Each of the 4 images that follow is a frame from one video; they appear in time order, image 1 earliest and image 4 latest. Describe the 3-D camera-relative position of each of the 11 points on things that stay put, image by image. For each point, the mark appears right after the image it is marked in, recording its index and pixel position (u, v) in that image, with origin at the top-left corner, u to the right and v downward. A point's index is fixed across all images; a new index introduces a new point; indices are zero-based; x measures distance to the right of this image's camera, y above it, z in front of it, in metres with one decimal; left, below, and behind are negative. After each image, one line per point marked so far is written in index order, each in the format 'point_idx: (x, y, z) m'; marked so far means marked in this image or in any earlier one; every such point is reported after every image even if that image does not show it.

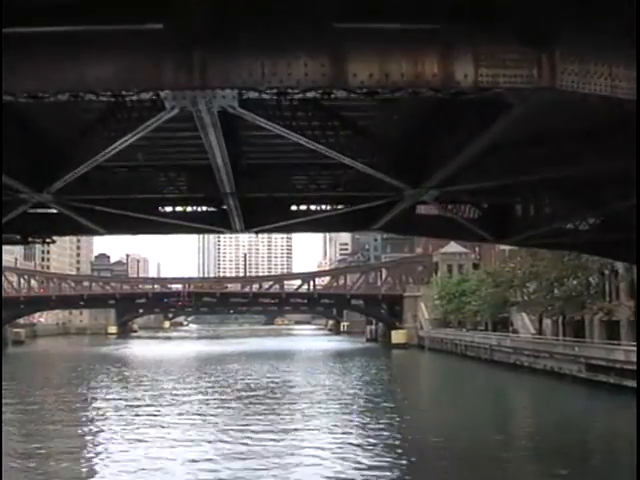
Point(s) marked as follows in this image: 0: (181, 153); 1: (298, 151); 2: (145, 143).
0: (-2.0, +1.3, +14.0) m
1: (-0.3, +1.3, +14.3) m
2: (-2.3, +1.3, +13.6) m
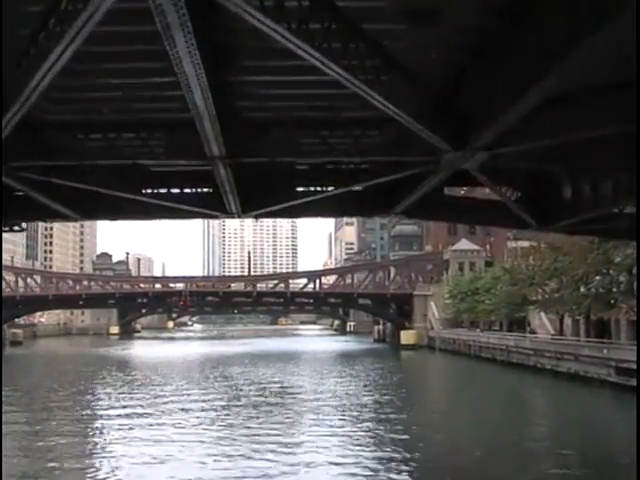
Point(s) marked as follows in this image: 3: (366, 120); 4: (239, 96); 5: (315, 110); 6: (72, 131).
0: (-1.9, +1.5, +11.0) m
1: (-0.1, +1.5, +11.3) m
2: (-2.2, +1.6, +10.6) m
3: (+0.6, +1.4, +11.8) m
4: (-0.9, +1.6, +10.9) m
5: (-0.1, +1.5, +11.4) m
6: (-3.0, +1.3, +12.0) m
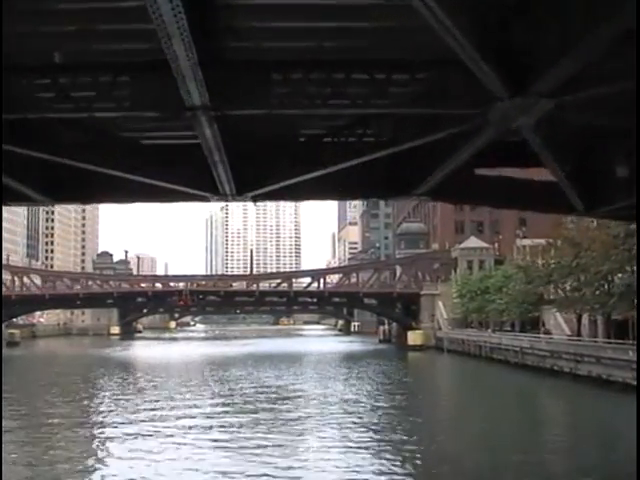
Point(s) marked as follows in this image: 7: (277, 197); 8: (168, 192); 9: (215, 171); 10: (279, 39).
0: (-1.8, +1.7, +8.6) m
1: (0.0, +1.7, +8.8) m
2: (-2.1, +1.8, +8.2) m
3: (+0.7, +1.6, +9.4) m
4: (-0.8, +1.8, +8.4) m
5: (+0.1, +1.7, +8.9) m
6: (-2.9, +1.5, +9.6) m
7: (-0.6, +0.7, +15.5) m
8: (-2.5, +0.8, +15.8) m
9: (-1.4, +0.9, +13.5) m
10: (-0.4, +1.8, +8.6) m
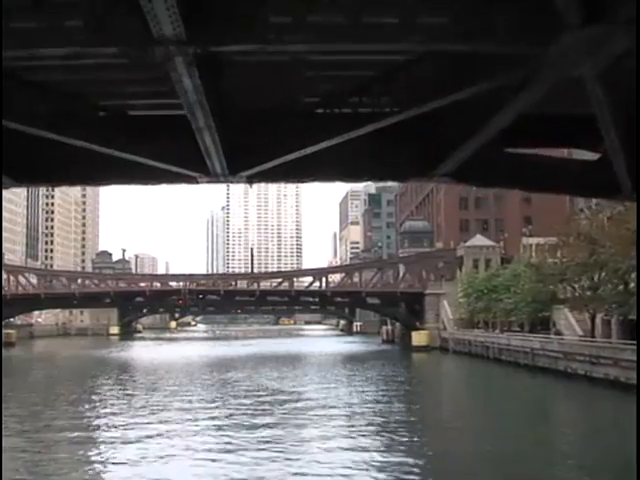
0: (-1.7, +1.9, +6.7) m
1: (+0.1, +1.9, +6.9) m
2: (-2.0, +1.9, +6.3) m
3: (+0.8, +1.8, +7.5) m
4: (-0.7, +1.9, +6.5) m
5: (+0.1, +1.9, +7.0) m
6: (-2.8, +1.7, +7.7) m
7: (-0.6, +0.8, +13.6) m
8: (-2.4, +0.9, +13.8) m
9: (-1.3, +1.0, +11.6) m
10: (-0.3, +1.9, +6.7) m
